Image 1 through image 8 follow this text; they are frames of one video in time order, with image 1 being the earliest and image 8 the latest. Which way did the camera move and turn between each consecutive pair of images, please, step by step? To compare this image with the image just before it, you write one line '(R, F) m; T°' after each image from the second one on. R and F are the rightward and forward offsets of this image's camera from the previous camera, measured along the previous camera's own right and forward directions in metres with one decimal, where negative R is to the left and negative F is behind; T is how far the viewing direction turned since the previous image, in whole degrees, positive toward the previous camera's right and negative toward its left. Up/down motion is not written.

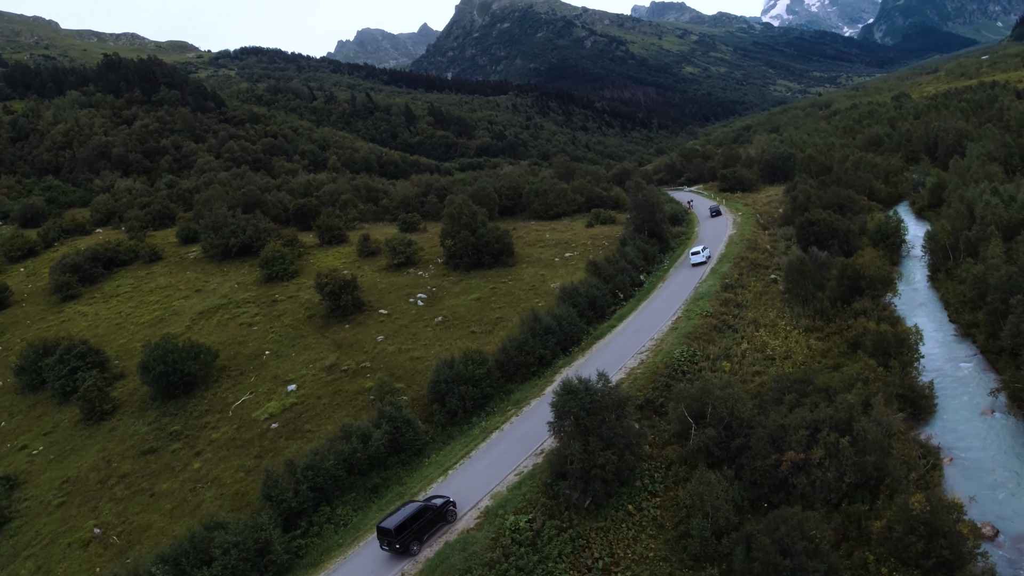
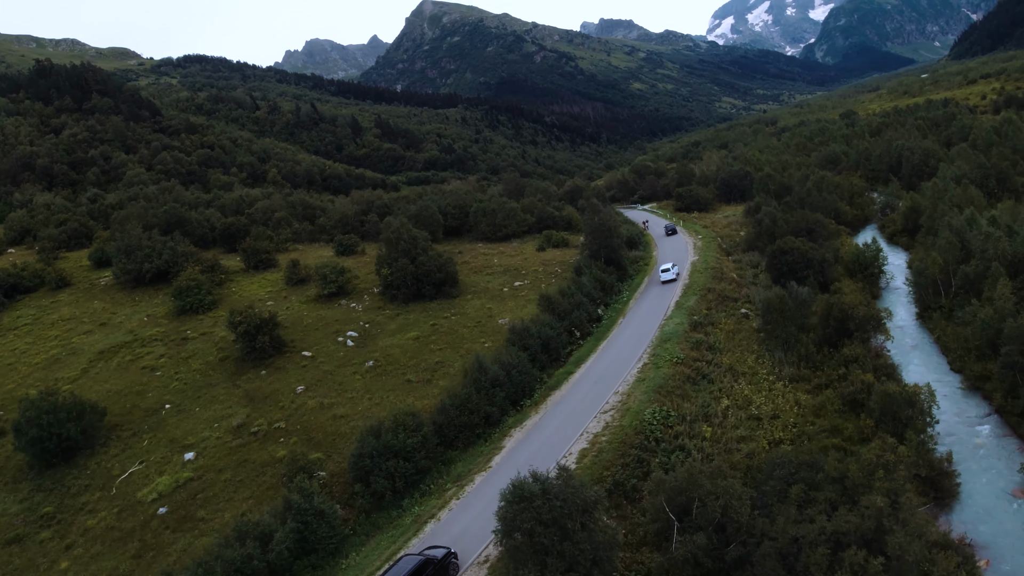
(+0.2, +4.4) m; +3°
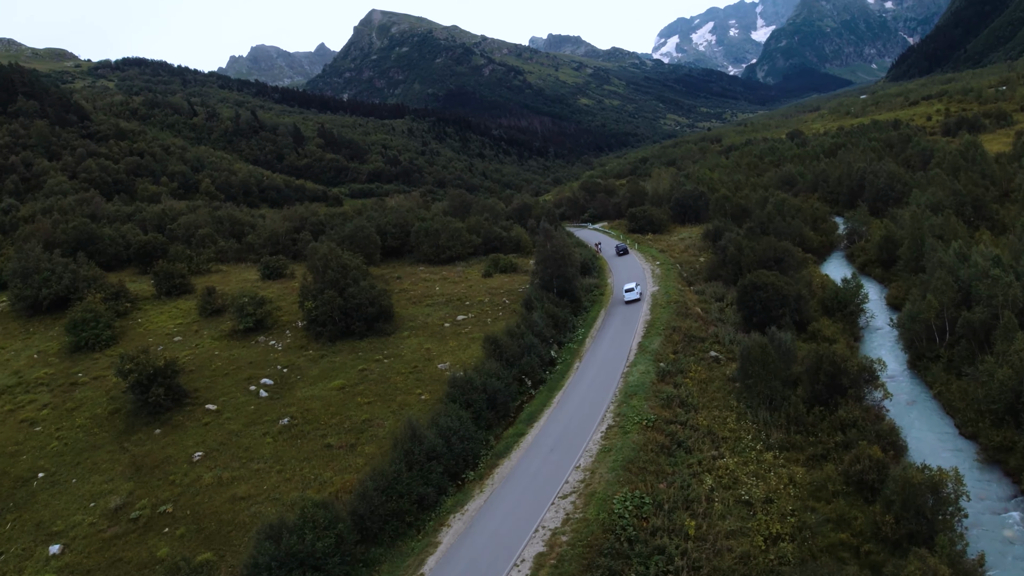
(+0.1, +4.4) m; +3°
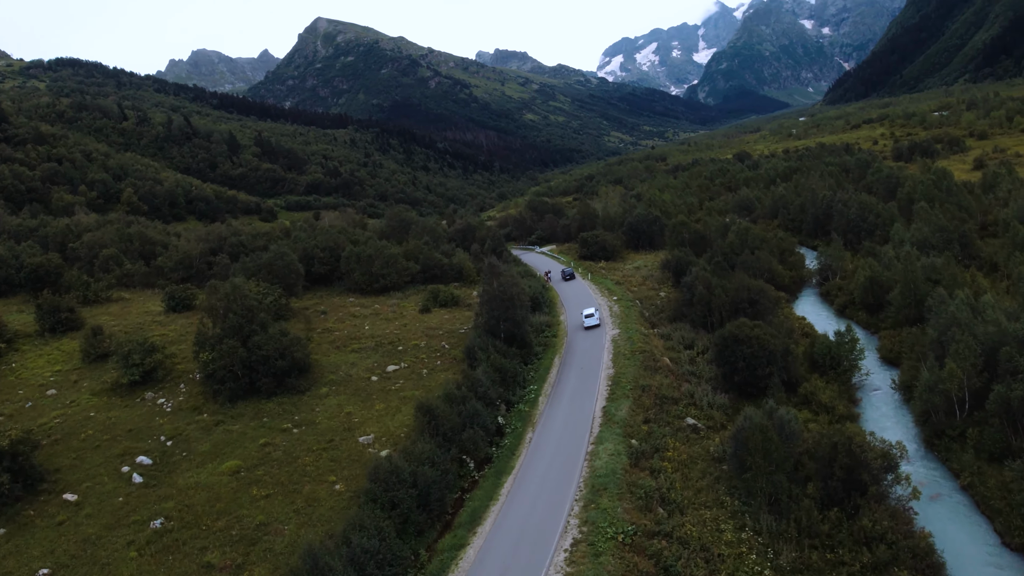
(0.0, +5.4) m; +4°
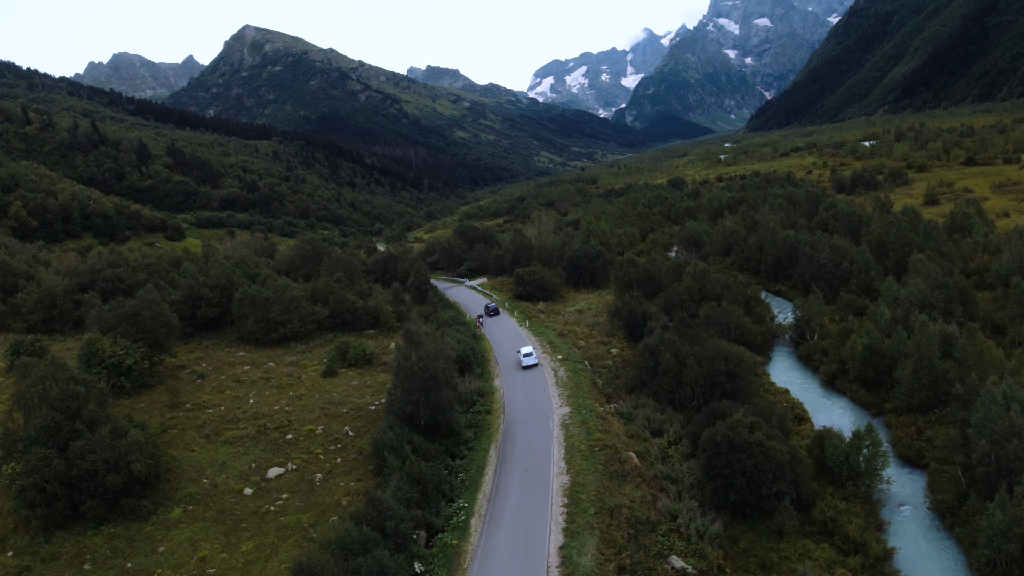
(0.0, +7.4) m; +5°
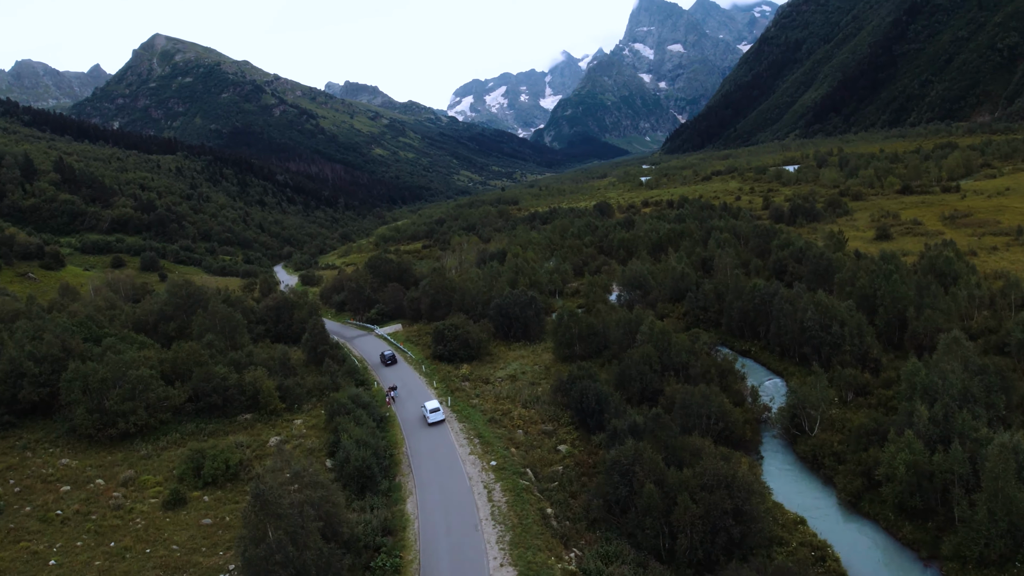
(0.0, +9.2) m; +5°
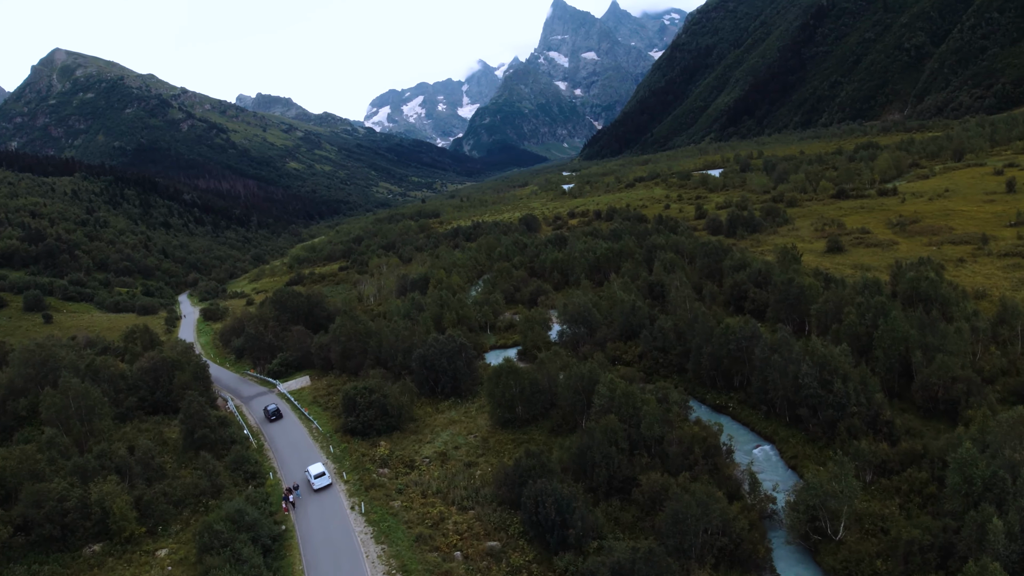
(0.0, +7.8) m; +5°
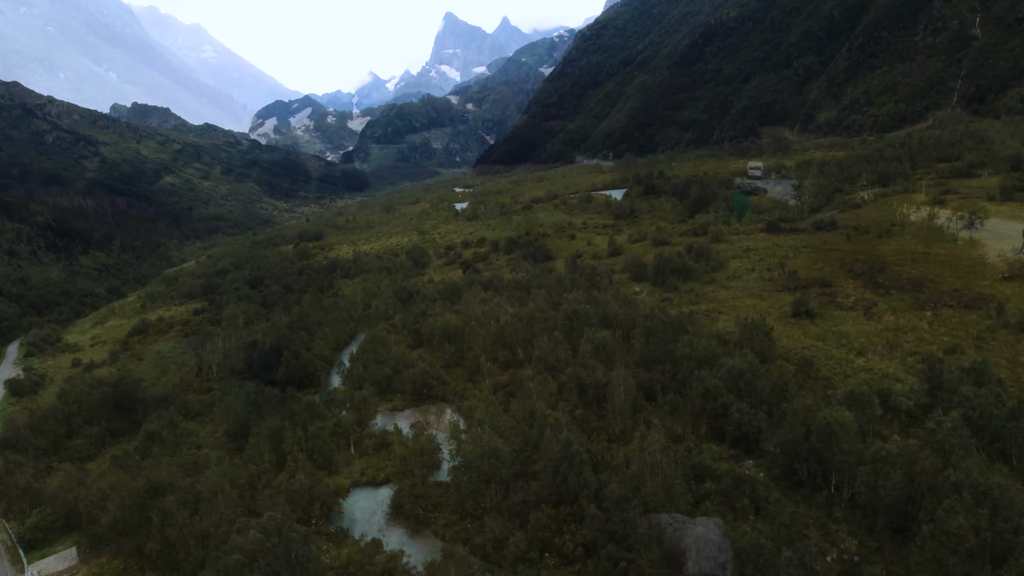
(+1.0, +16.9) m; +7°
